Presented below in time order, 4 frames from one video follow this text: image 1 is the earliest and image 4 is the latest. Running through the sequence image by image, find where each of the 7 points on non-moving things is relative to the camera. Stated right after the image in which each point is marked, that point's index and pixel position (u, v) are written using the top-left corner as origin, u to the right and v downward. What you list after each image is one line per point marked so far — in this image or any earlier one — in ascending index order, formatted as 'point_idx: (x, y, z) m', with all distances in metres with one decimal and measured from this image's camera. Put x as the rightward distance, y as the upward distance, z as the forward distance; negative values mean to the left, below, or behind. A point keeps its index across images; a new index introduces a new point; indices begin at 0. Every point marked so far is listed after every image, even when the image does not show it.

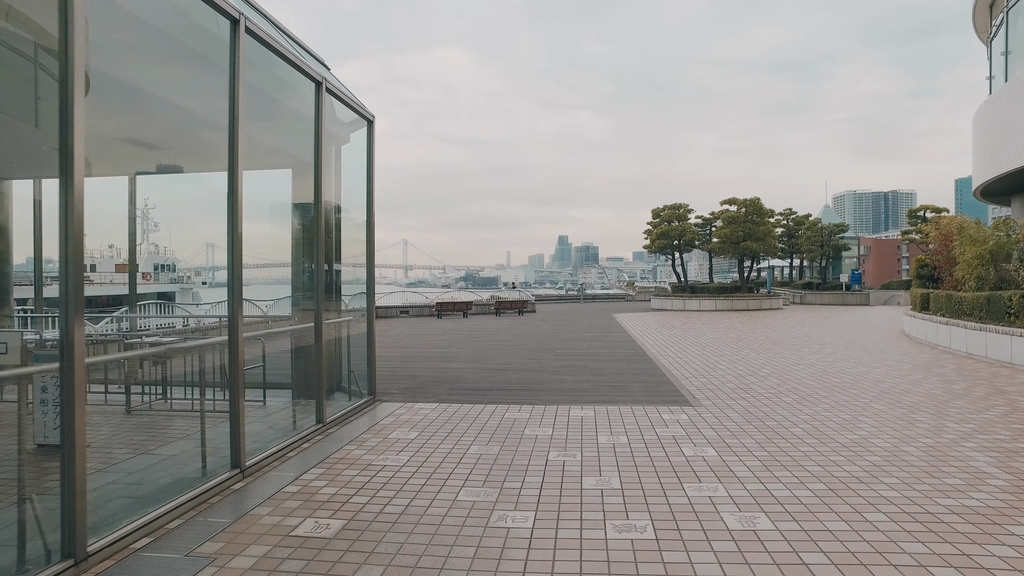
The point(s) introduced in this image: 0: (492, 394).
0: (-0.2, -1.1, +7.0) m
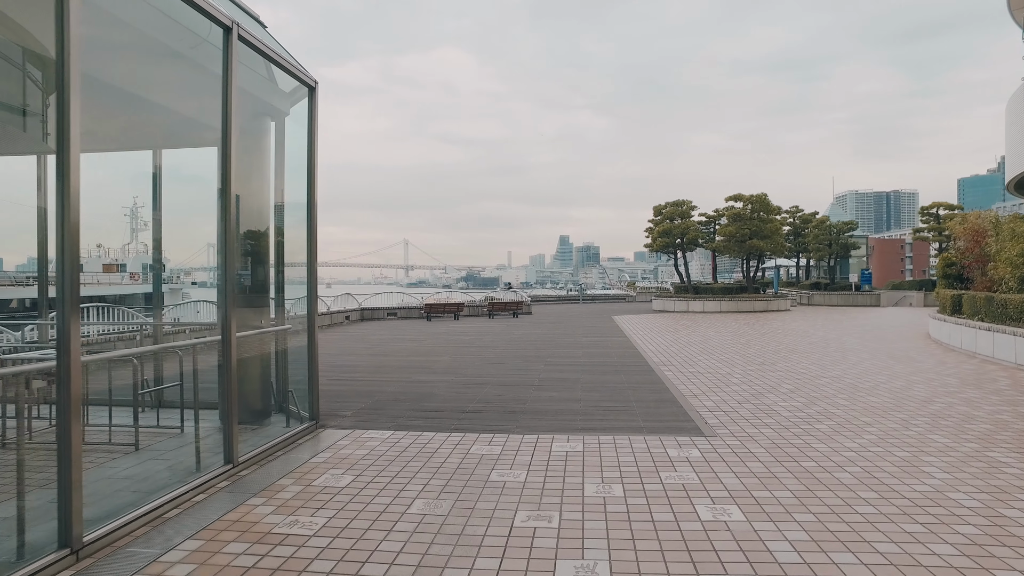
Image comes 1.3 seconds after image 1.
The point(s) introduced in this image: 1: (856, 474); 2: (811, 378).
0: (-0.4, -1.1, +5.8) m
1: (+1.9, -1.0, +3.8) m
2: (+3.4, -1.0, +7.7) m
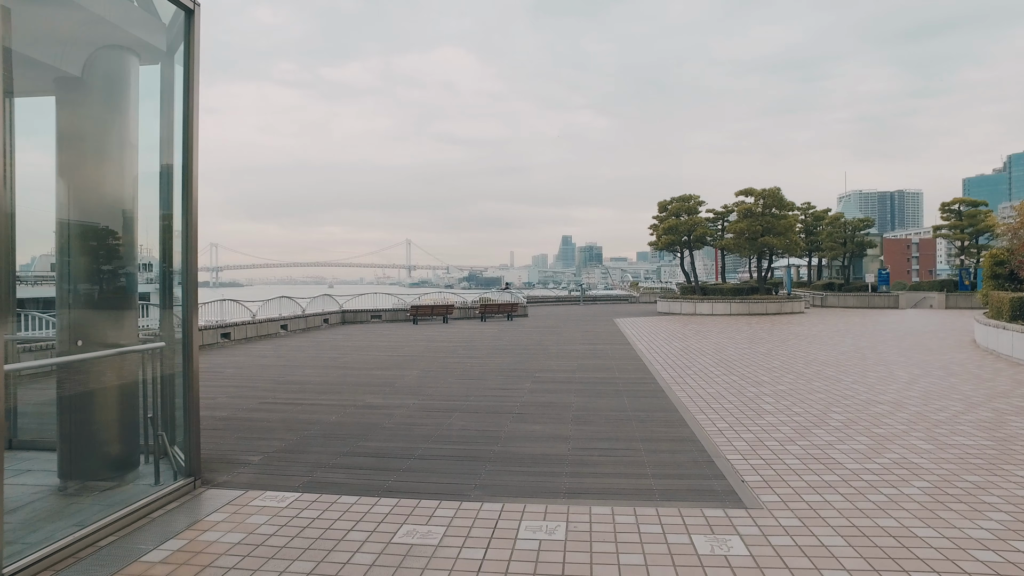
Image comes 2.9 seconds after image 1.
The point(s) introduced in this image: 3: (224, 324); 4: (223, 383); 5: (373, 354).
0: (-0.6, -1.1, +4.2) m
1: (+1.7, -1.1, +2.2) m
2: (+3.1, -1.0, +6.1) m
3: (-5.6, -0.7, +13.3) m
4: (-3.4, -1.1, +8.0) m
5: (-2.2, -1.0, +10.9) m
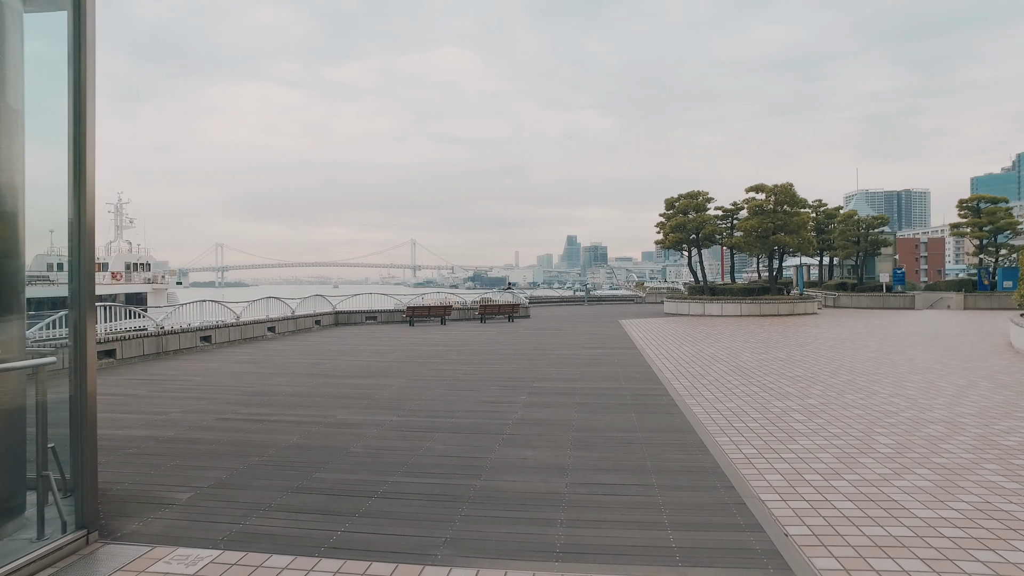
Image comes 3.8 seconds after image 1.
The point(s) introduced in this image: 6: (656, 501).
0: (-0.7, -1.1, +3.4) m
1: (+1.6, -1.1, +1.4) m
2: (+3.1, -1.0, +5.3) m
3: (-5.6, -0.7, +12.6) m
4: (-3.5, -1.1, +7.2) m
5: (-2.3, -1.0, +10.1) m
6: (+0.8, -1.1, +3.6) m
